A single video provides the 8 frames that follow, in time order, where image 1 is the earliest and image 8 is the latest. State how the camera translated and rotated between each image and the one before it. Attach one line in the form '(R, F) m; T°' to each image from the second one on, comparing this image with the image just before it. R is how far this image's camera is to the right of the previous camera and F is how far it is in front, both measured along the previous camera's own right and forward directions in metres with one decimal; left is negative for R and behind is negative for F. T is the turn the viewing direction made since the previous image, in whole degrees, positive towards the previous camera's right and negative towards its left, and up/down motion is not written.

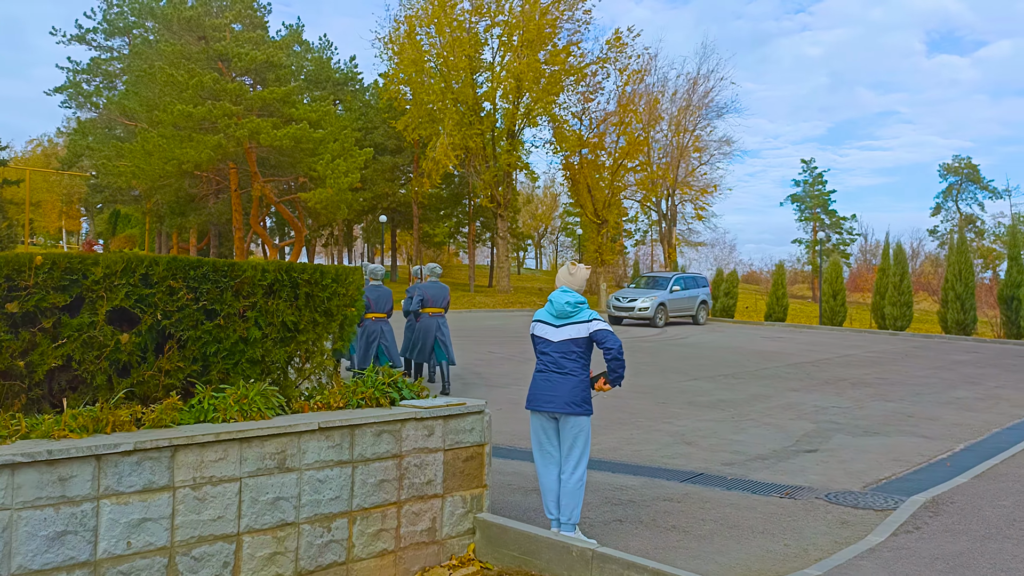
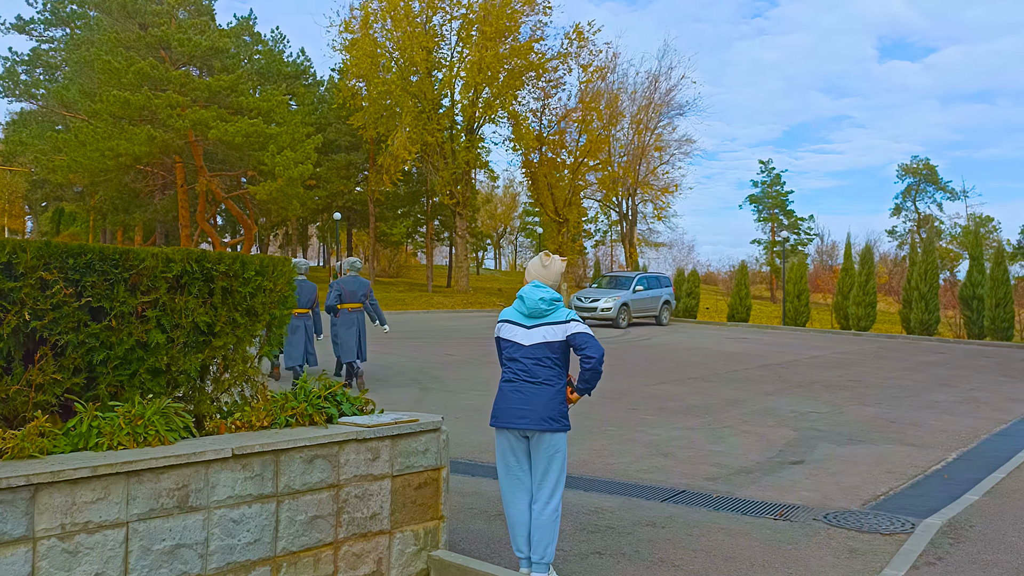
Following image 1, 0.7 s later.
(0.0, +0.8) m; +3°
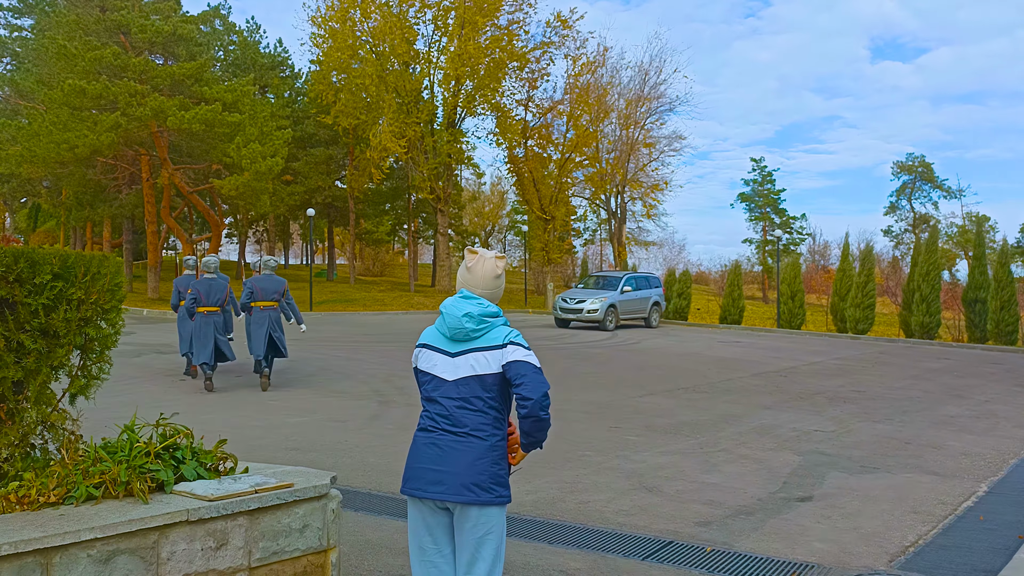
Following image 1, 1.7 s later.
(+0.2, +1.2) m; +1°
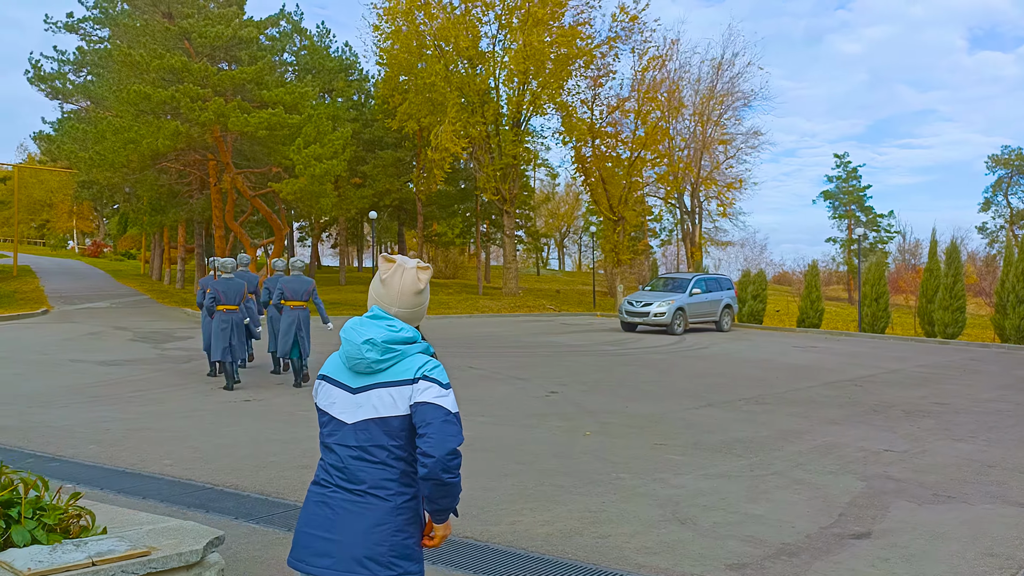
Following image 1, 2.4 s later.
(+0.4, +0.7) m; -5°
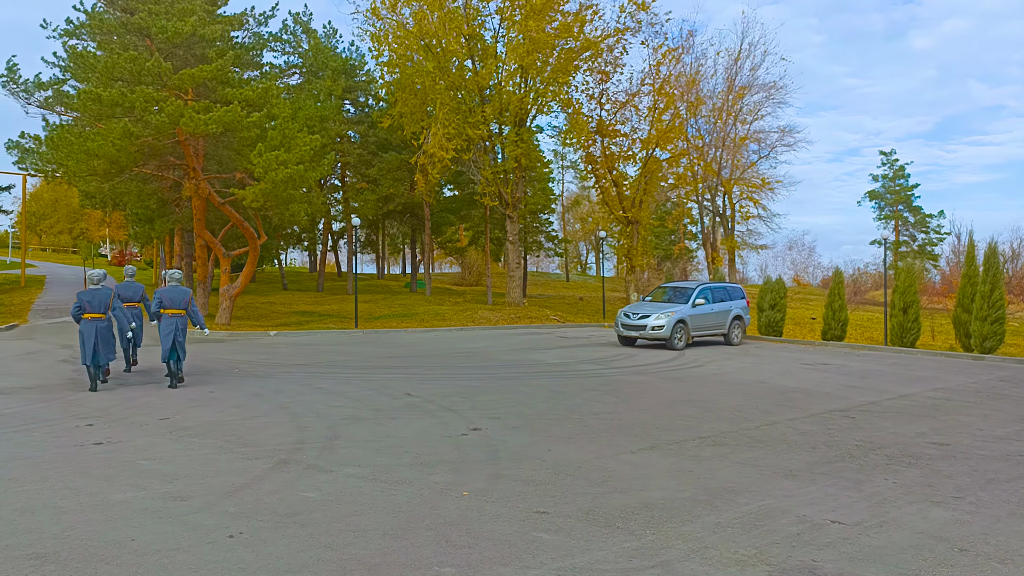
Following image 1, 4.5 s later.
(+1.6, +1.8) m; -3°
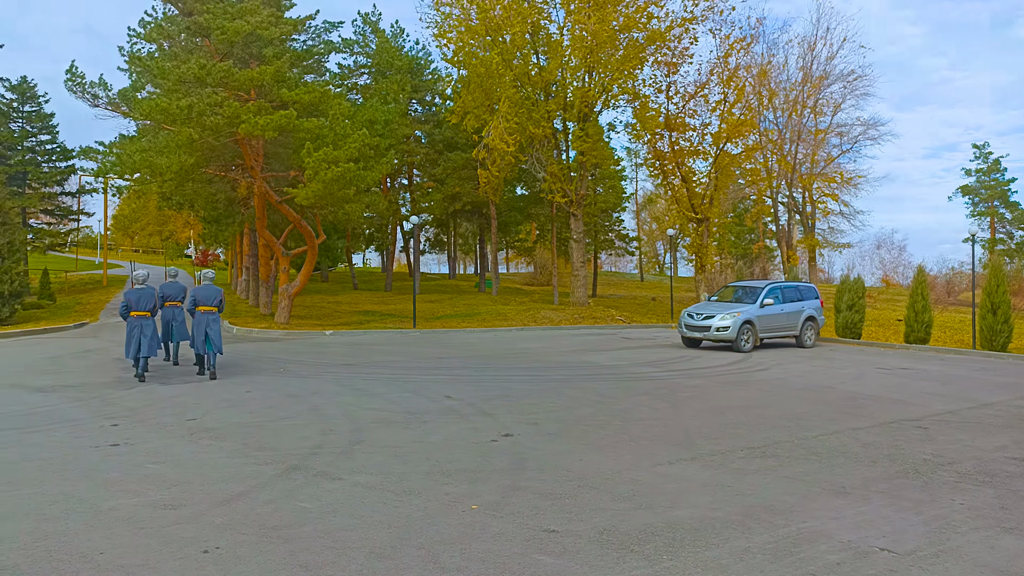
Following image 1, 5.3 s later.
(+0.5, +0.6) m; -5°
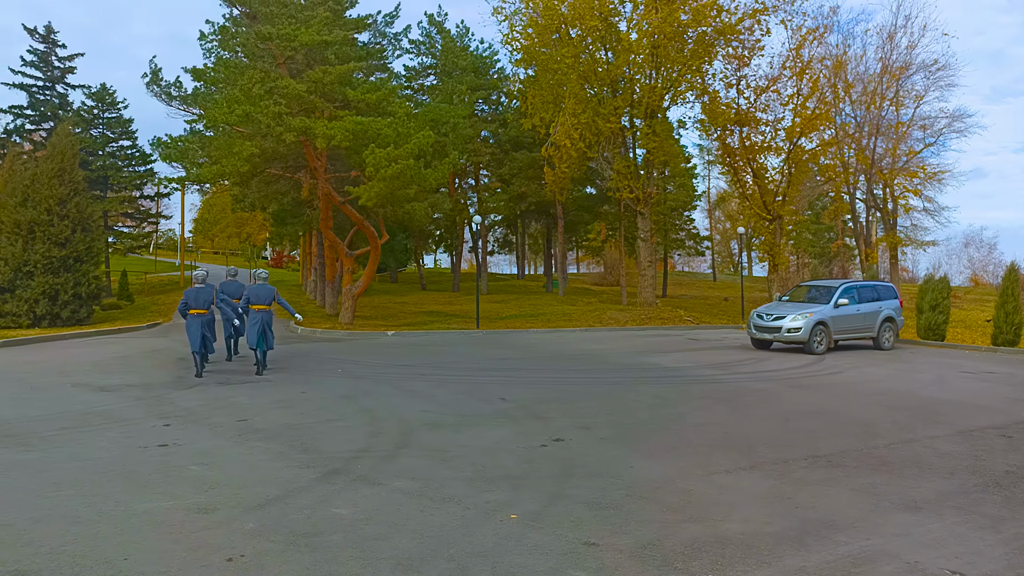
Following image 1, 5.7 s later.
(+0.2, +0.3) m; -5°
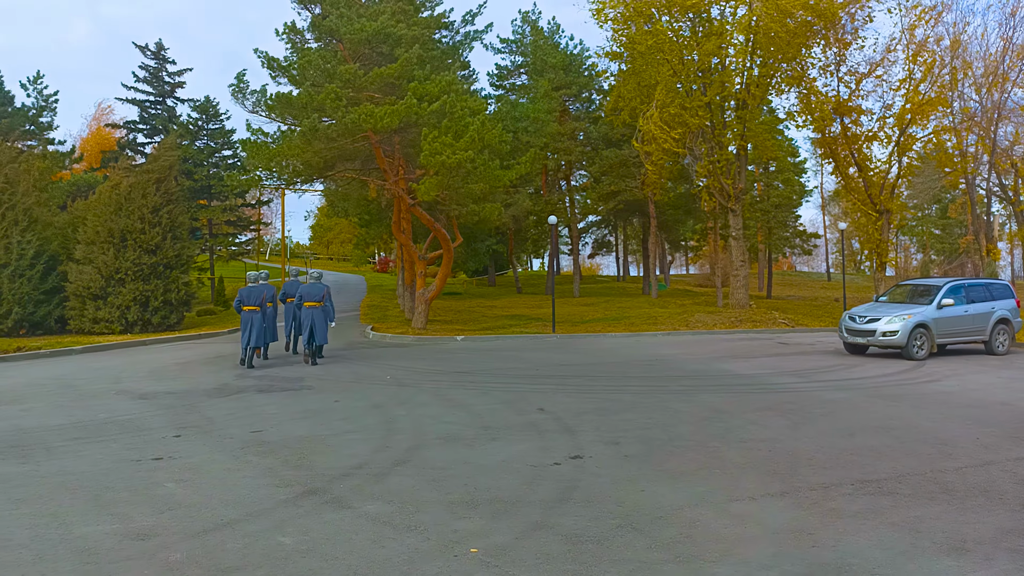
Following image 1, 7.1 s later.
(+1.0, +0.8) m; -8°
